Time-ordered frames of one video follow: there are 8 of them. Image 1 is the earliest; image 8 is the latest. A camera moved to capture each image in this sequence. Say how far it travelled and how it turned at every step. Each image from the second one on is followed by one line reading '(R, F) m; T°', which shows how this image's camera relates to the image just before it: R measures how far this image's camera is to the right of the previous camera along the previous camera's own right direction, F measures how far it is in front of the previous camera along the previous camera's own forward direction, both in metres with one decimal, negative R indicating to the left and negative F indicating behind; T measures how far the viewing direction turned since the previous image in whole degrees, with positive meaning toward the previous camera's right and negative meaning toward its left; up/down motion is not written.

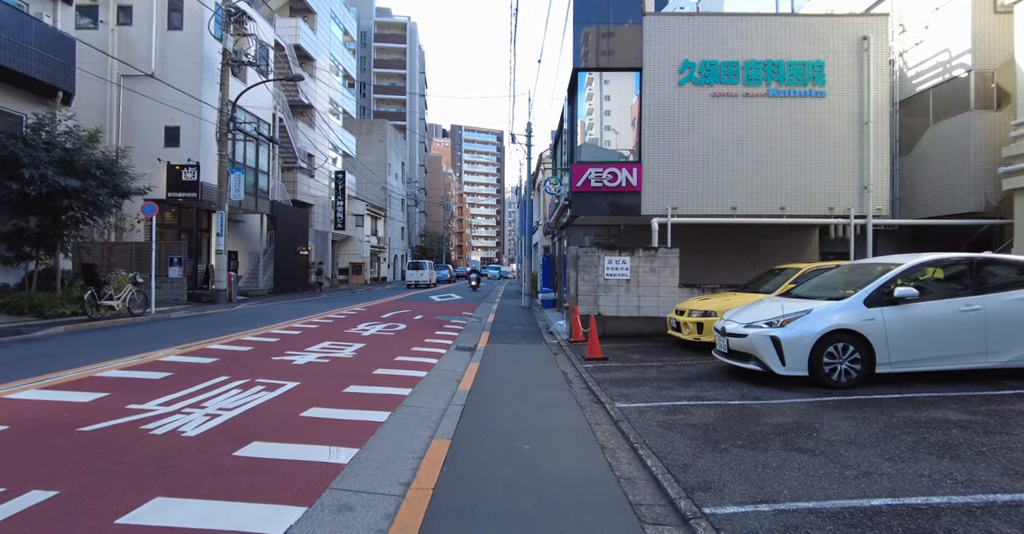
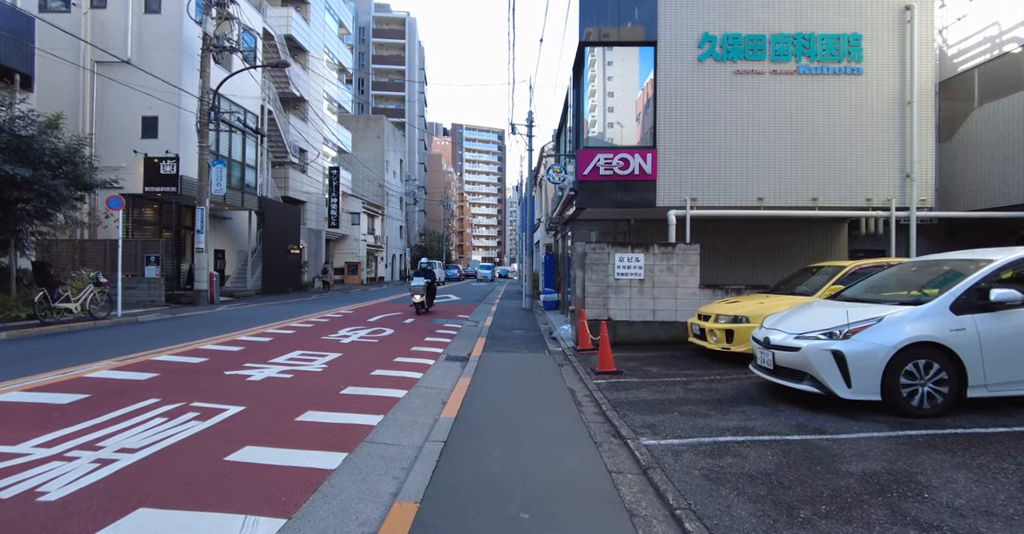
(+0.1, +1.3) m; 0°
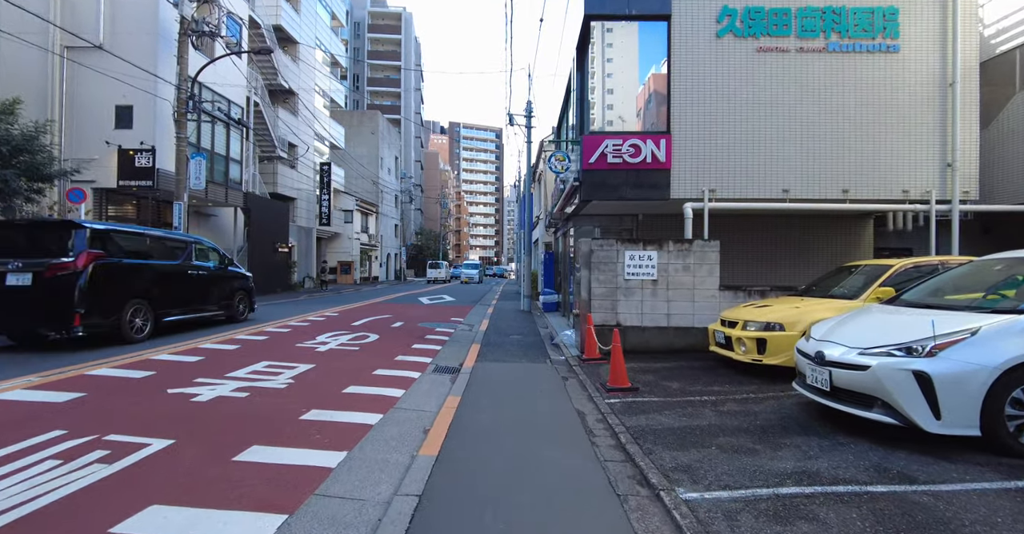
(0.0, +1.1) m; 0°
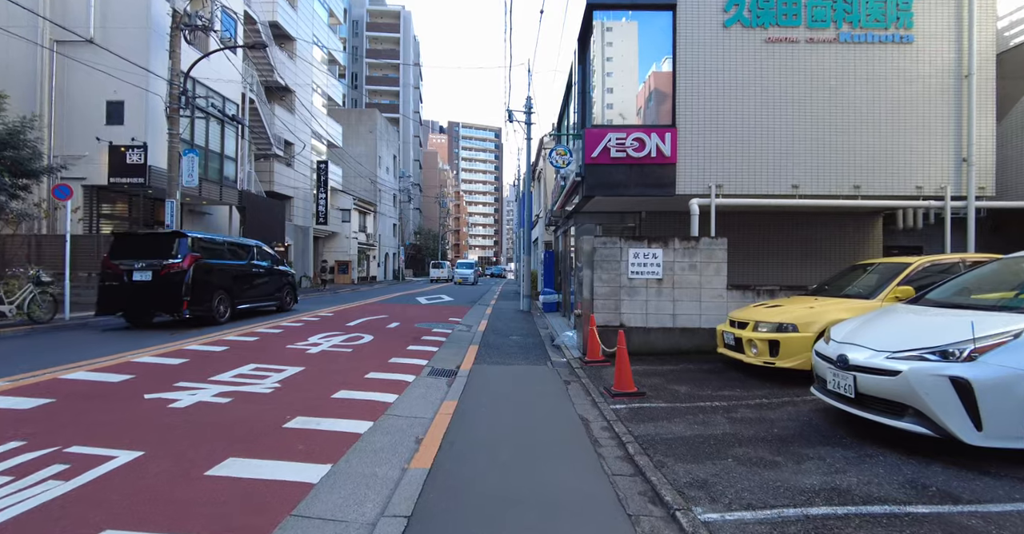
(0.0, +0.3) m; 0°
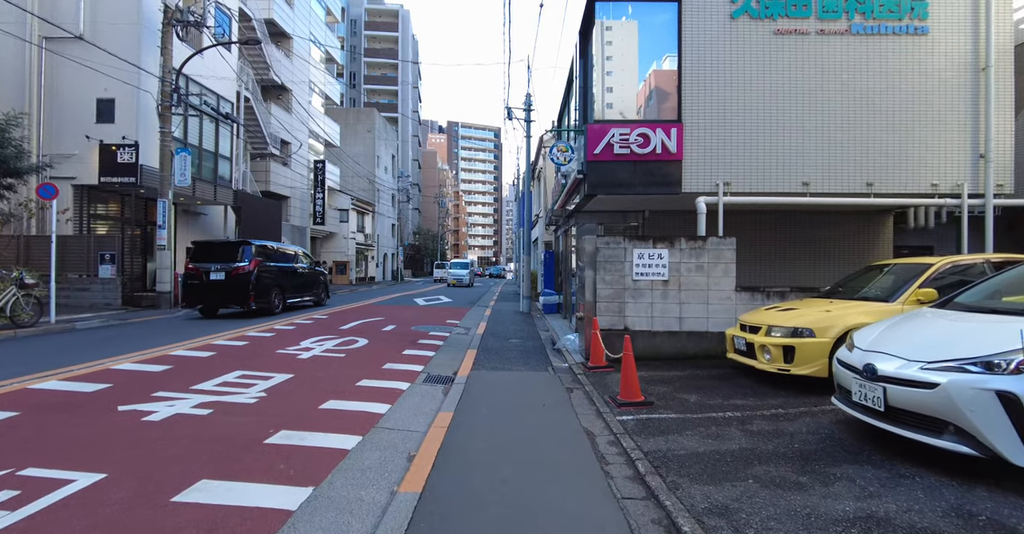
(0.0, +0.4) m; 0°
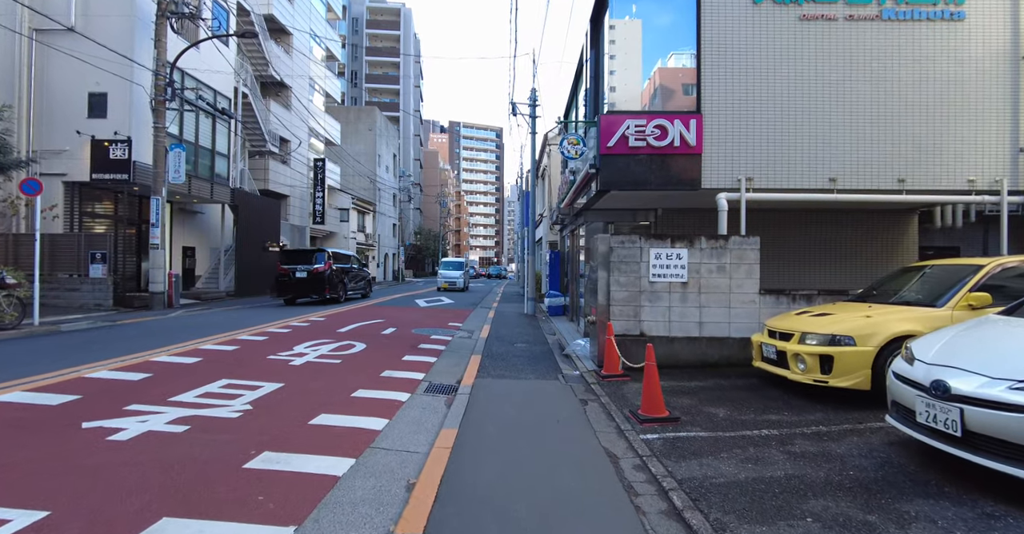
(-0.1, +0.5) m; 0°
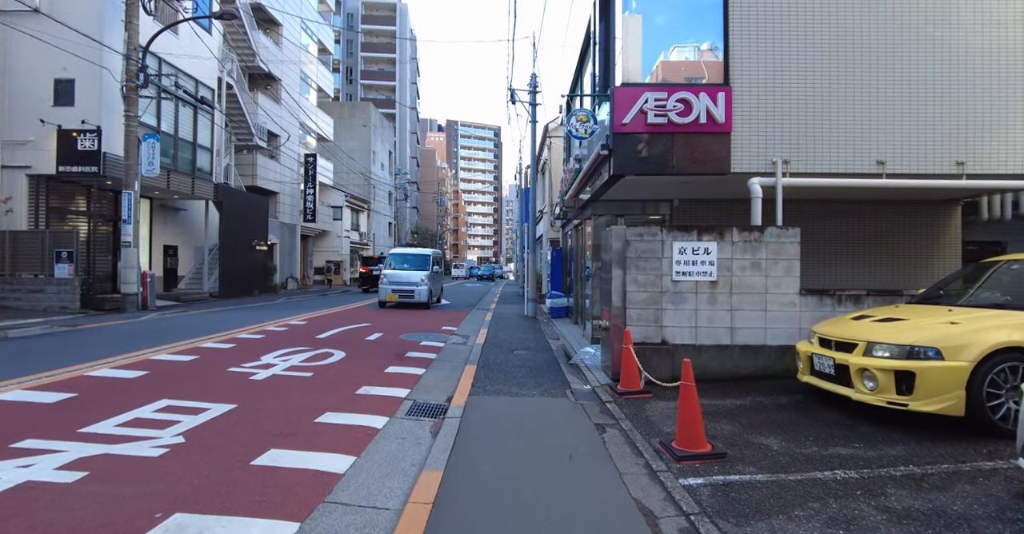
(0.0, +1.1) m; 0°
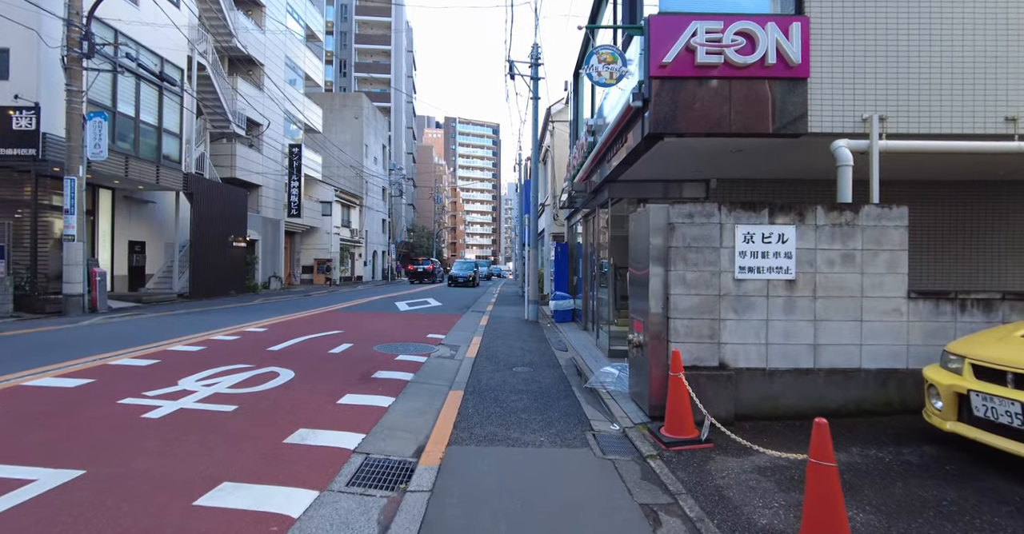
(0.0, +1.9) m; 0°
